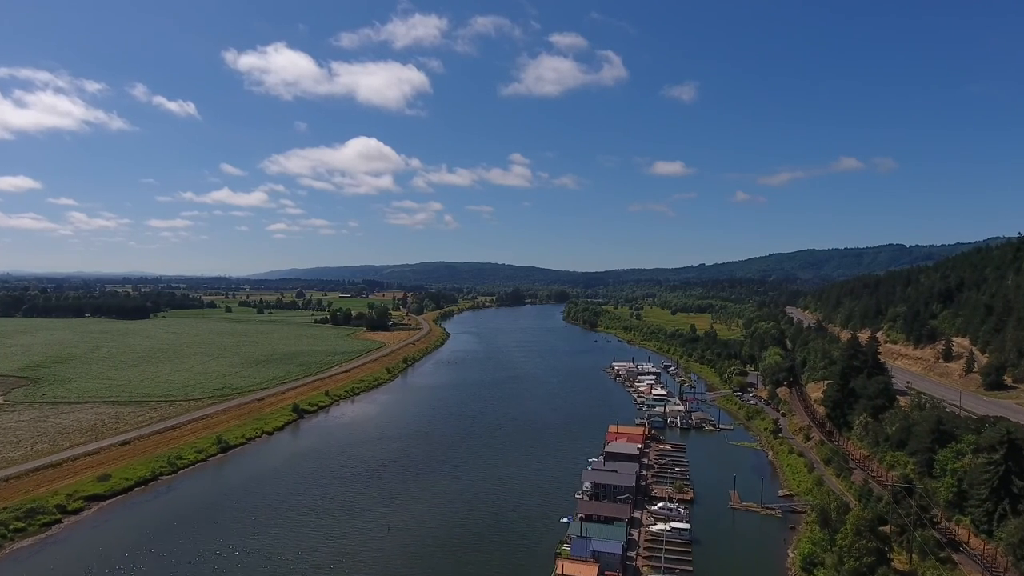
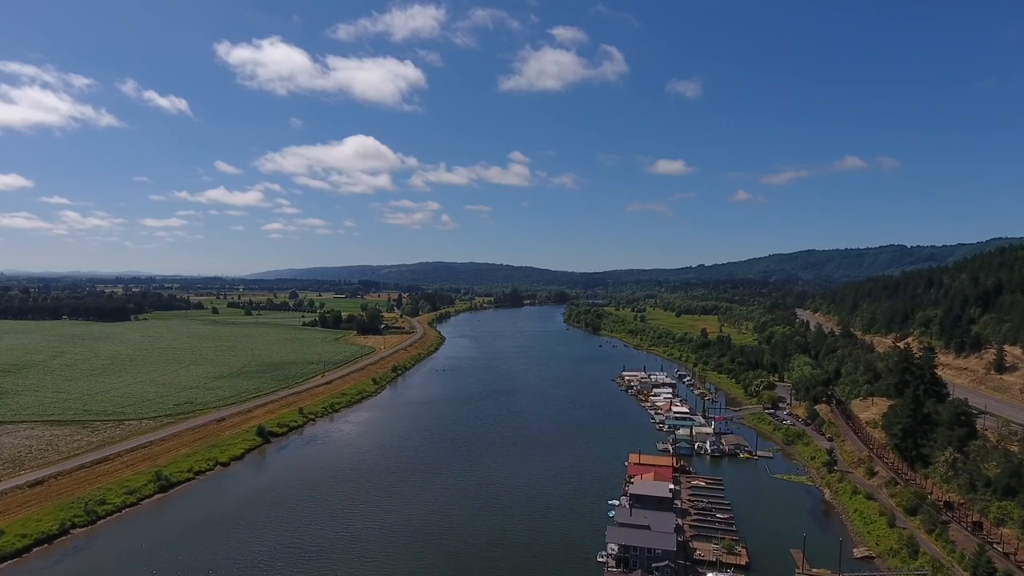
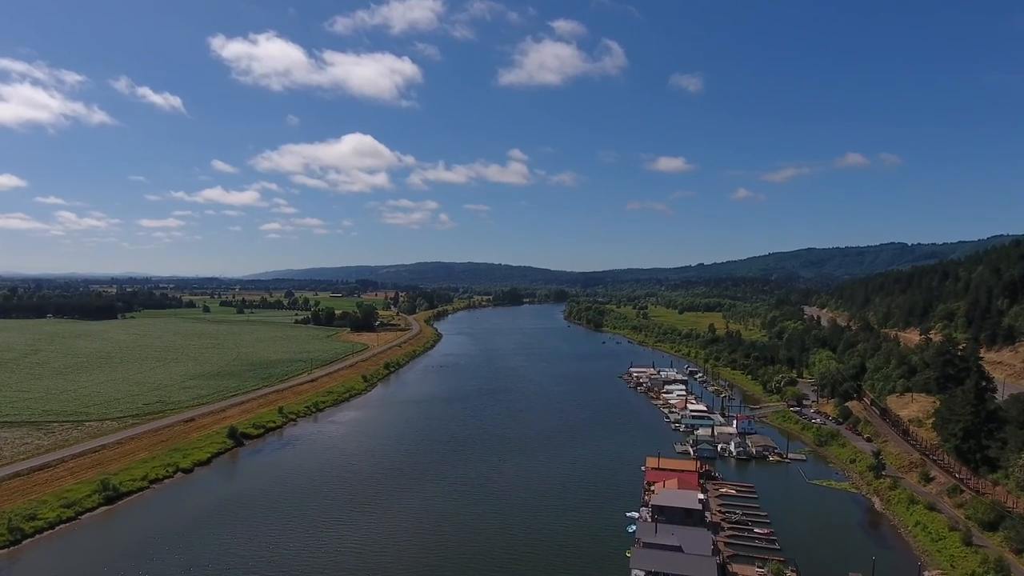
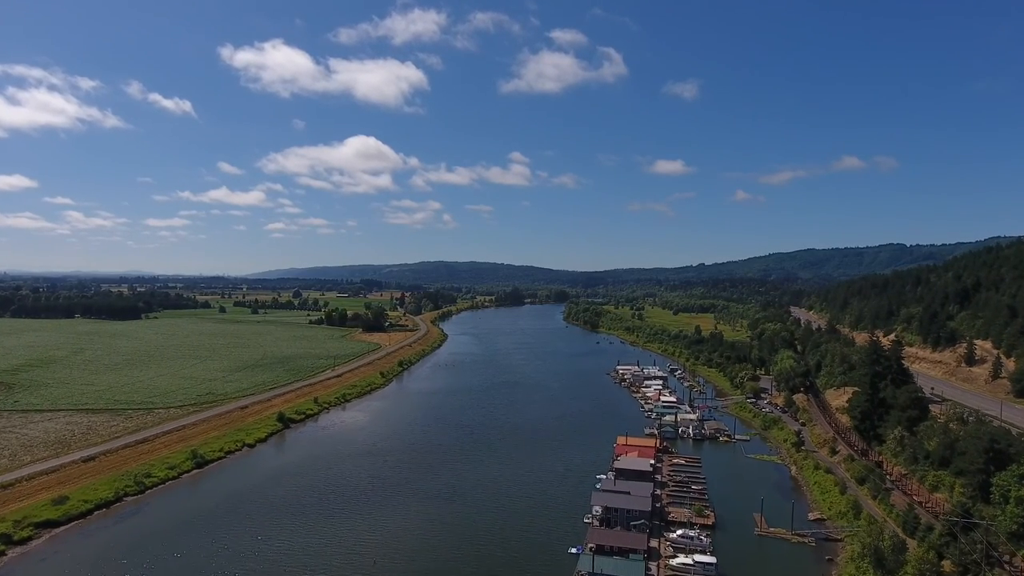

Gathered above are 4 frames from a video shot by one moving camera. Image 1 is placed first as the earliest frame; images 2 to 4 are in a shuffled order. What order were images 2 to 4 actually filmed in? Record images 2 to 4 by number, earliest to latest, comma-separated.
4, 2, 3
